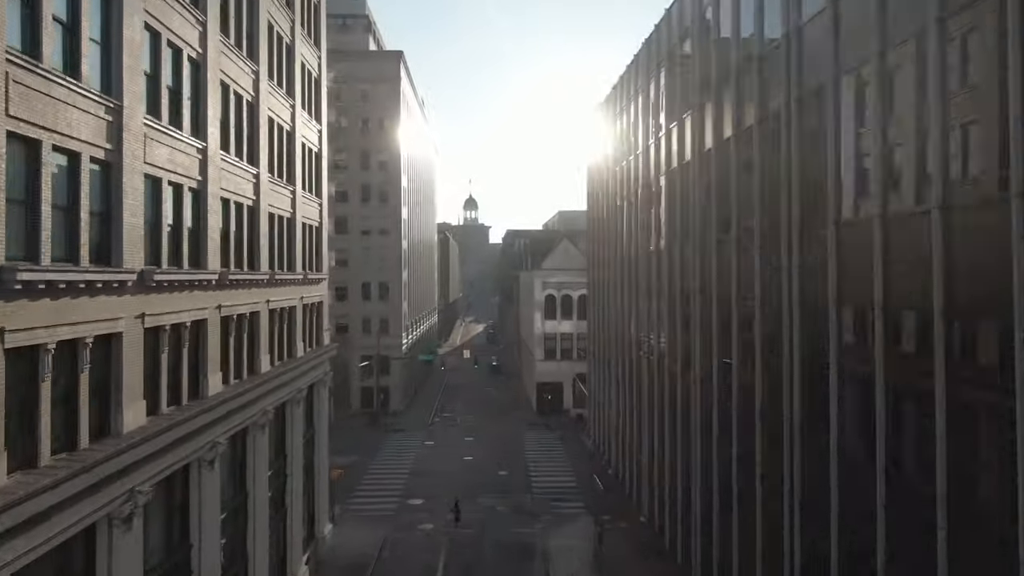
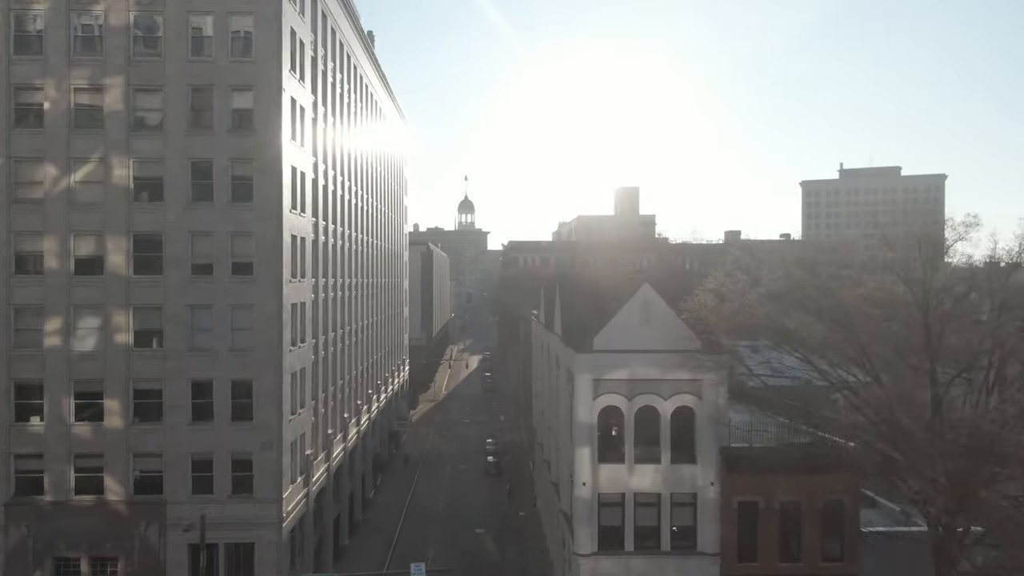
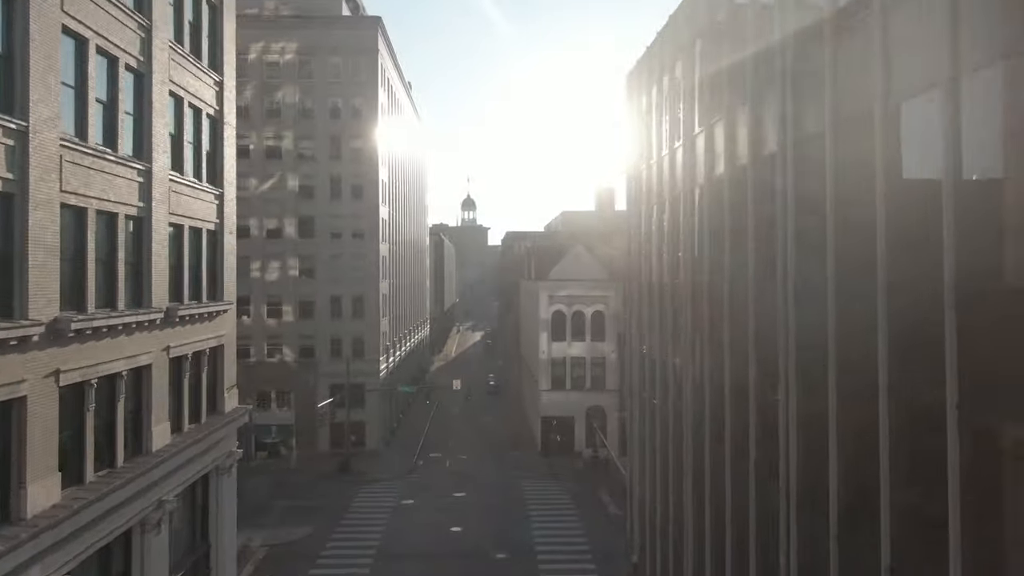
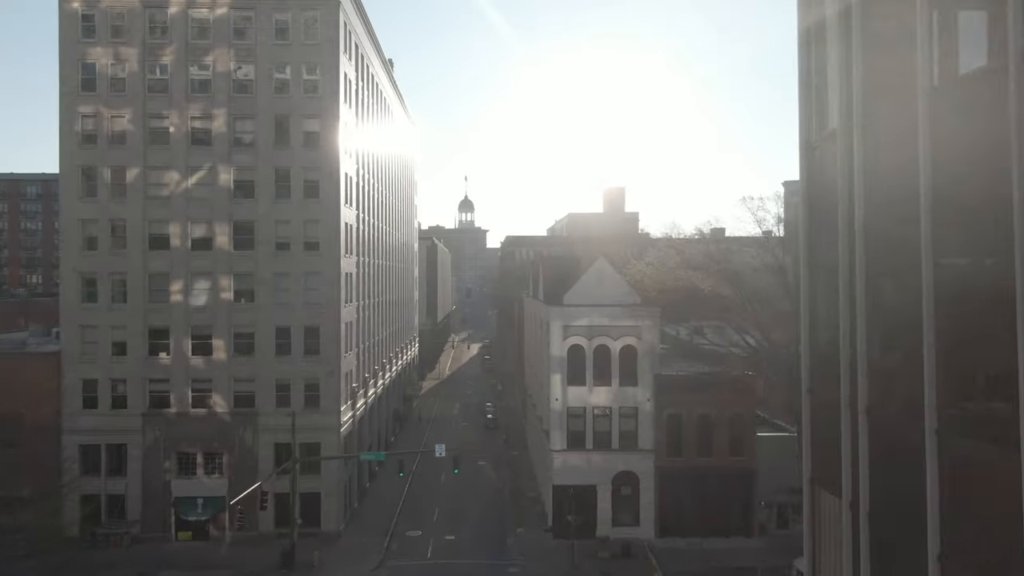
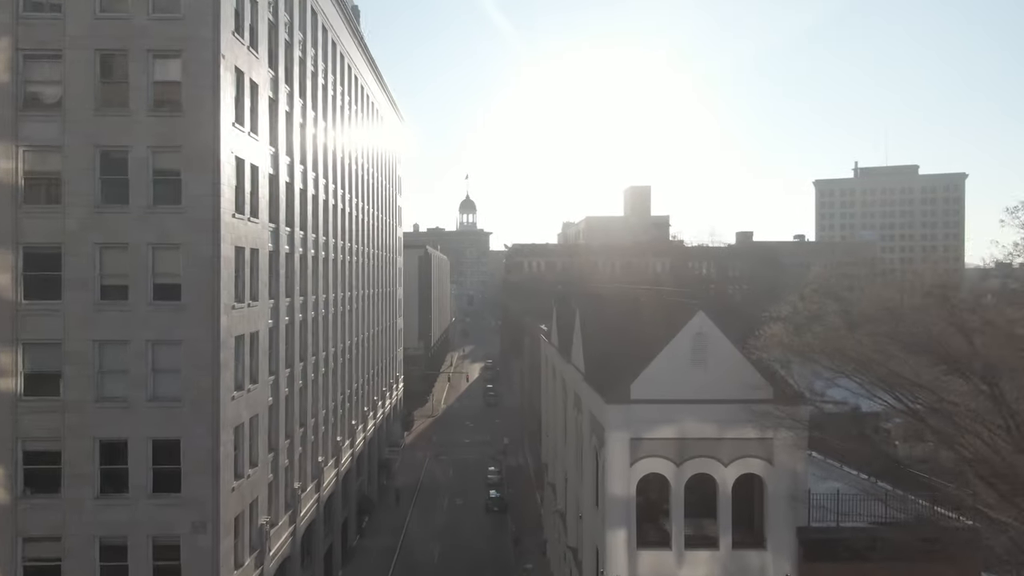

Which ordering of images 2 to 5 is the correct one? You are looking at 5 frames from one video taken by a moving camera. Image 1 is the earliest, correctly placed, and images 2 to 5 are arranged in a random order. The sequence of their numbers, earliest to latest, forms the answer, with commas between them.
3, 4, 2, 5
